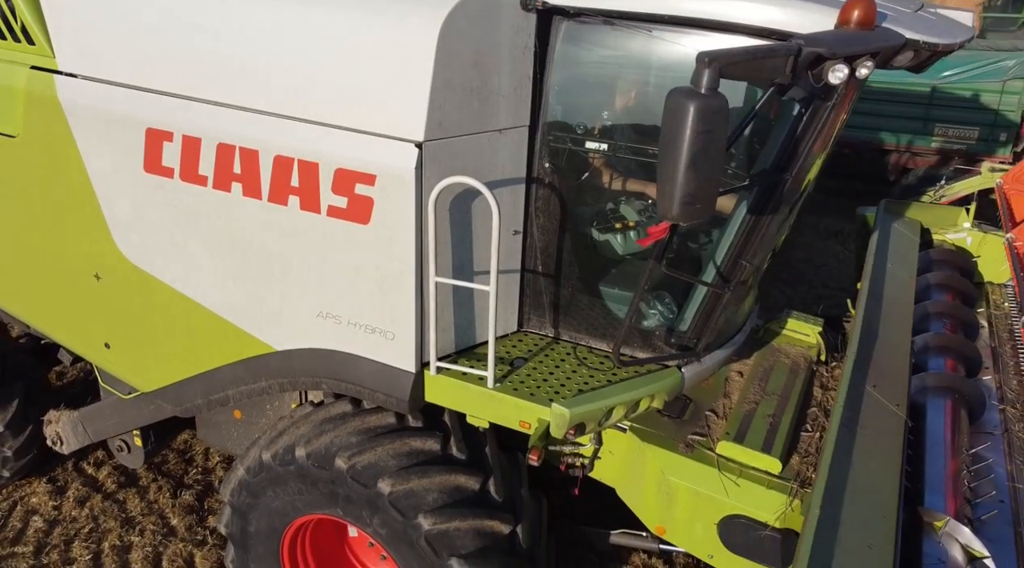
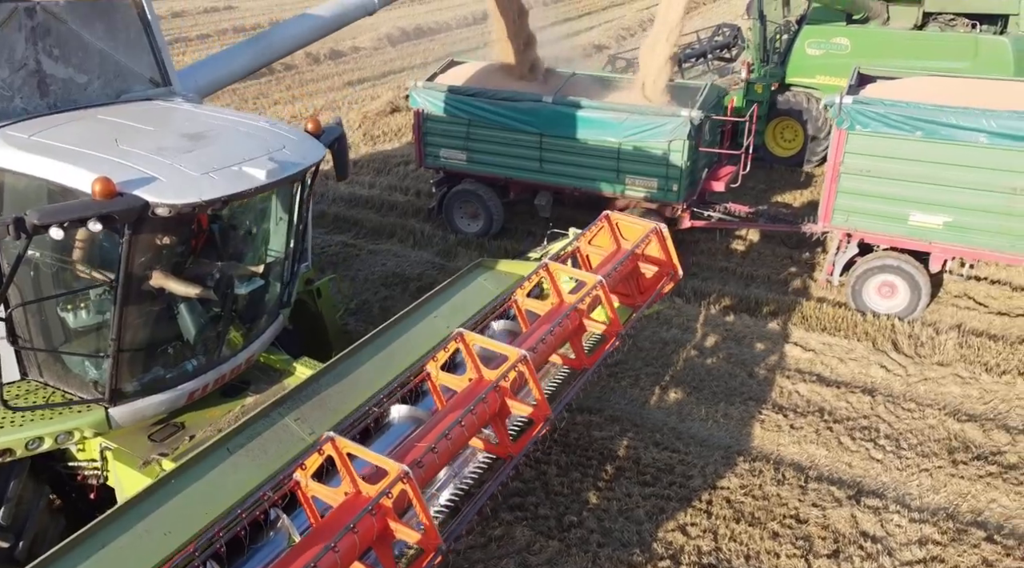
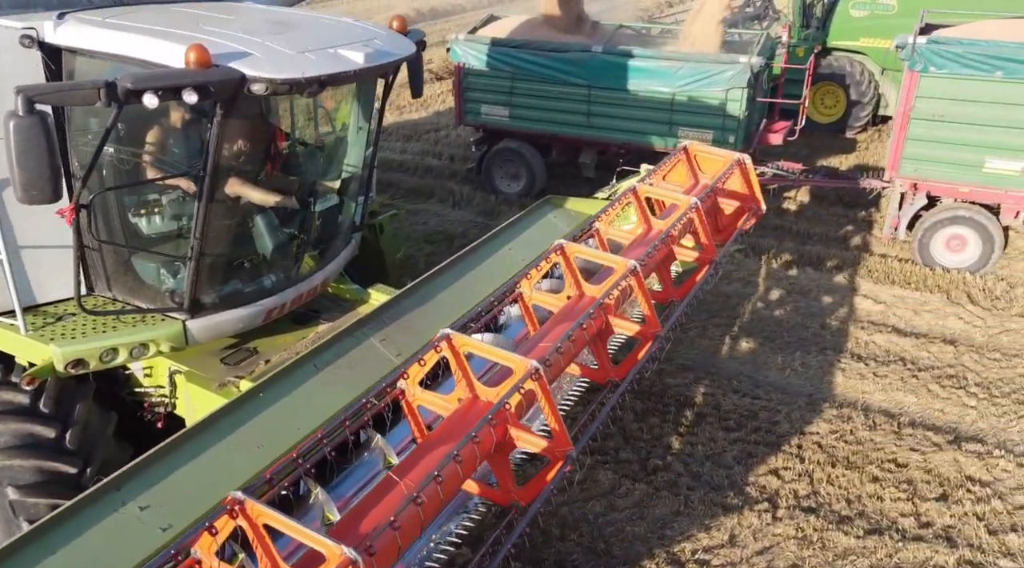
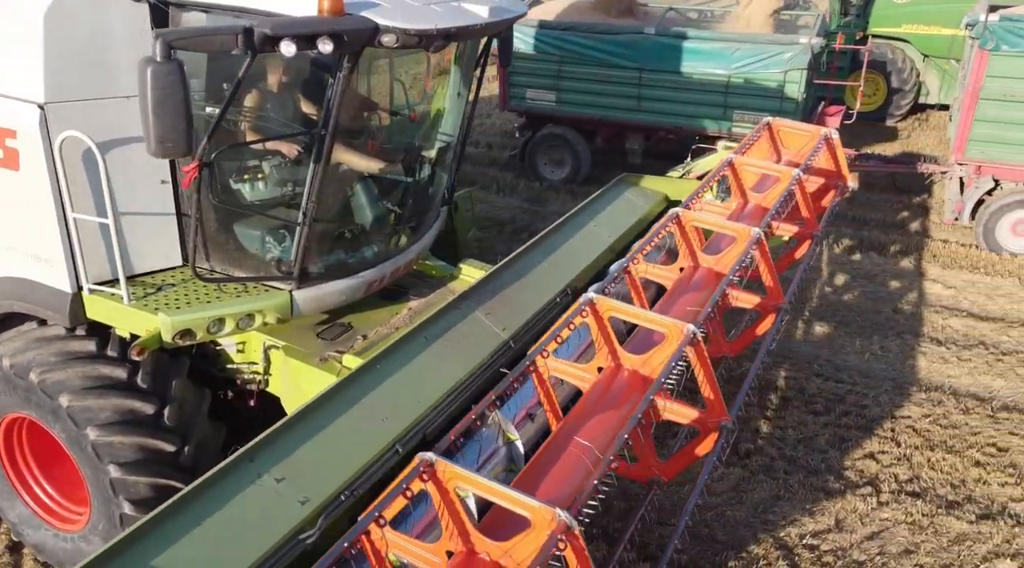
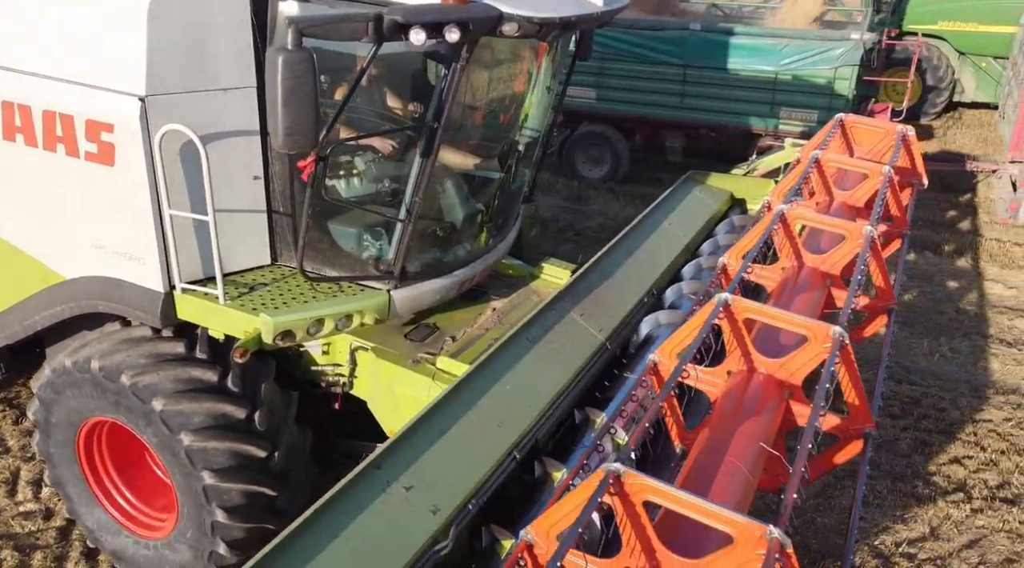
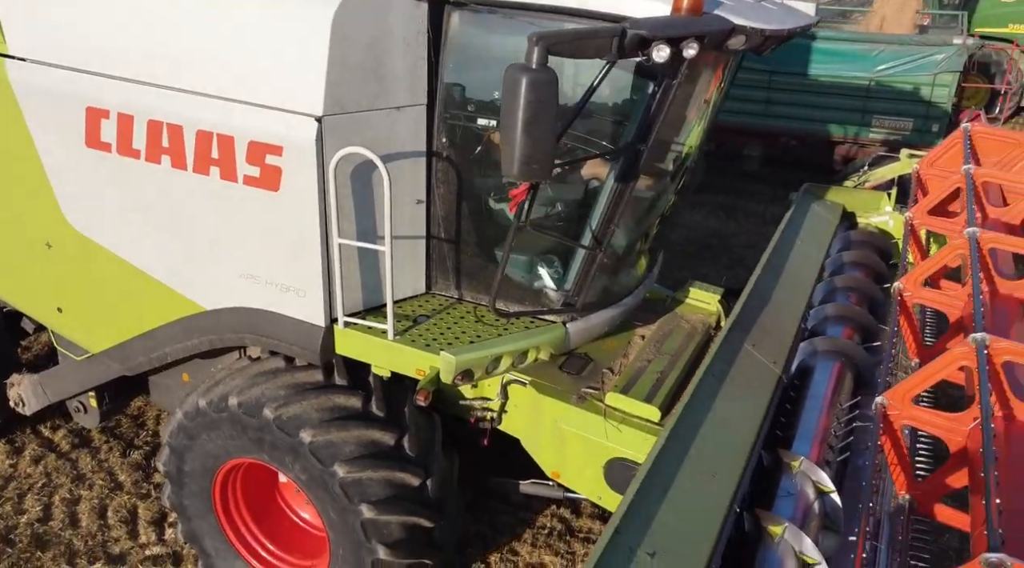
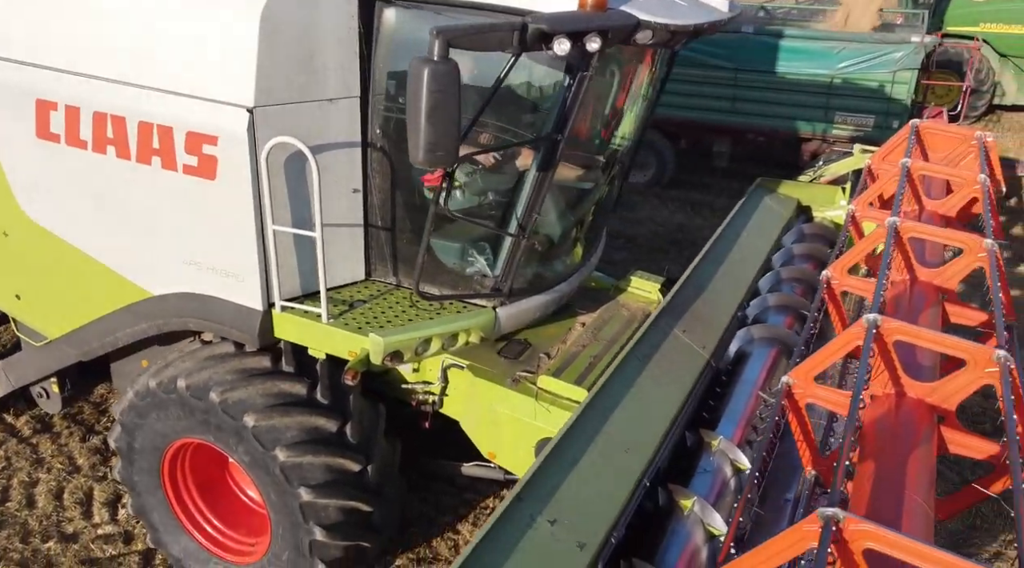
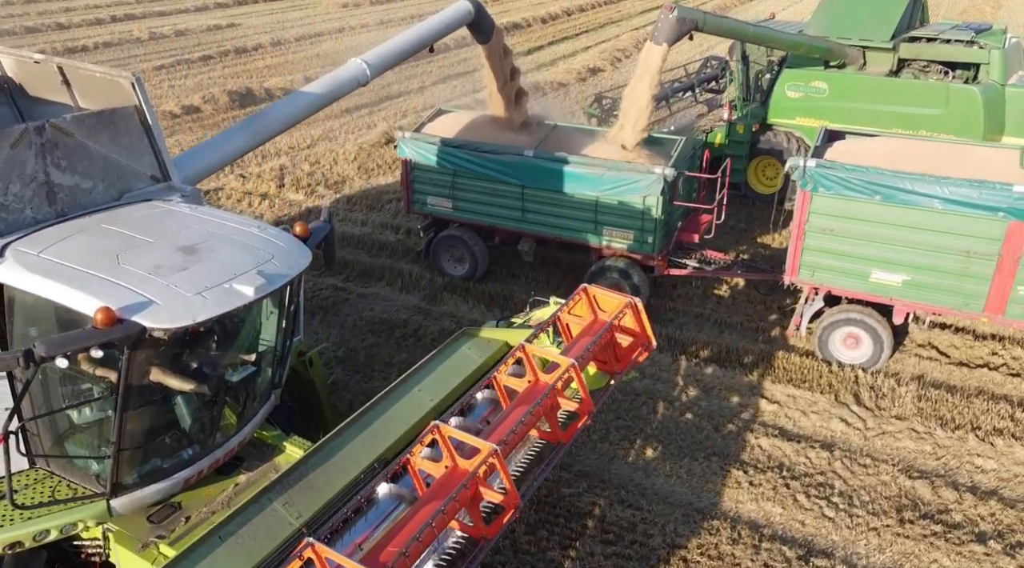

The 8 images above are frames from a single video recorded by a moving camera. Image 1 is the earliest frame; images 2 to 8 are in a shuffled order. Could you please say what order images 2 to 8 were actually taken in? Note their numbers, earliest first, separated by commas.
6, 7, 5, 4, 3, 2, 8
